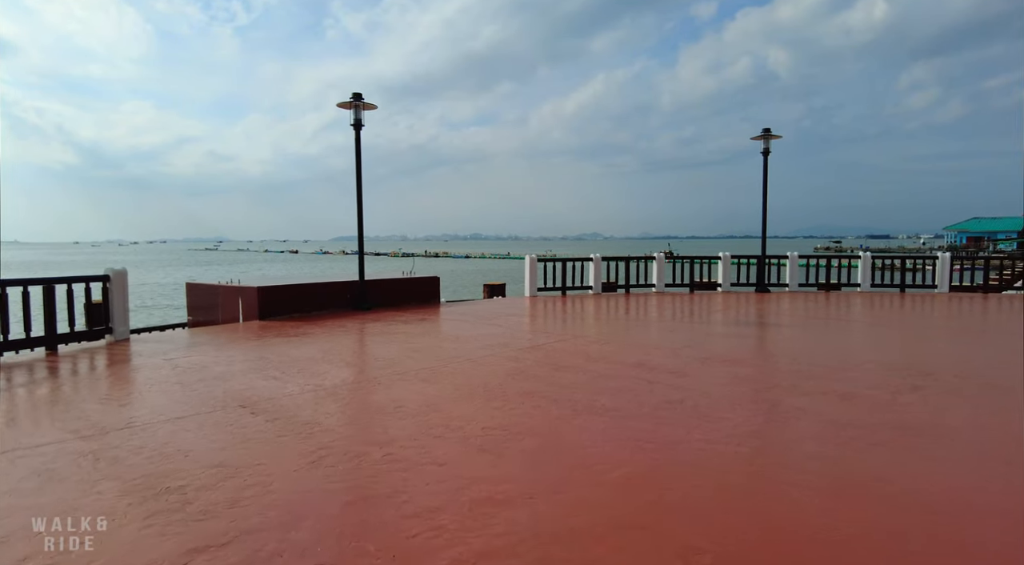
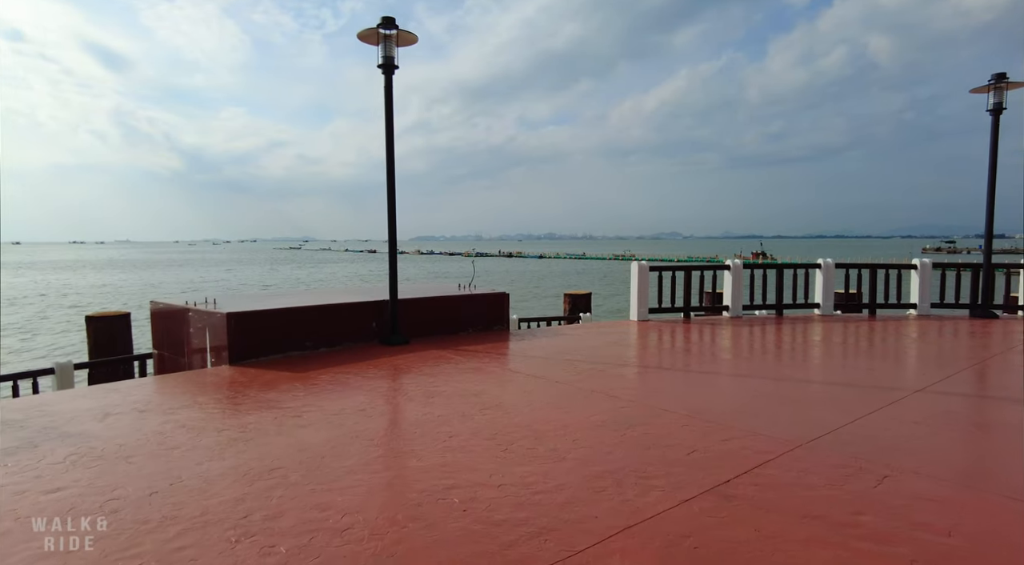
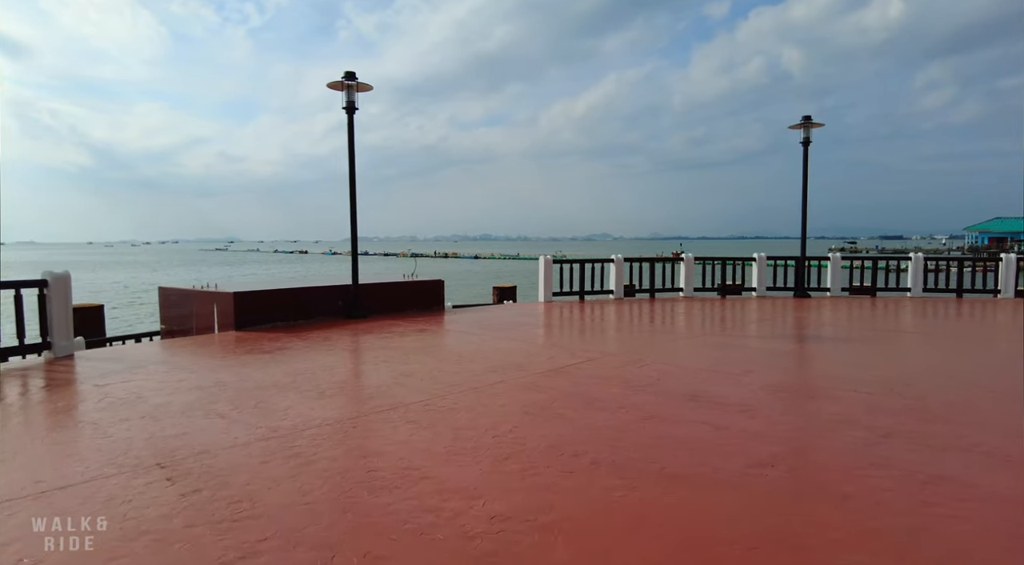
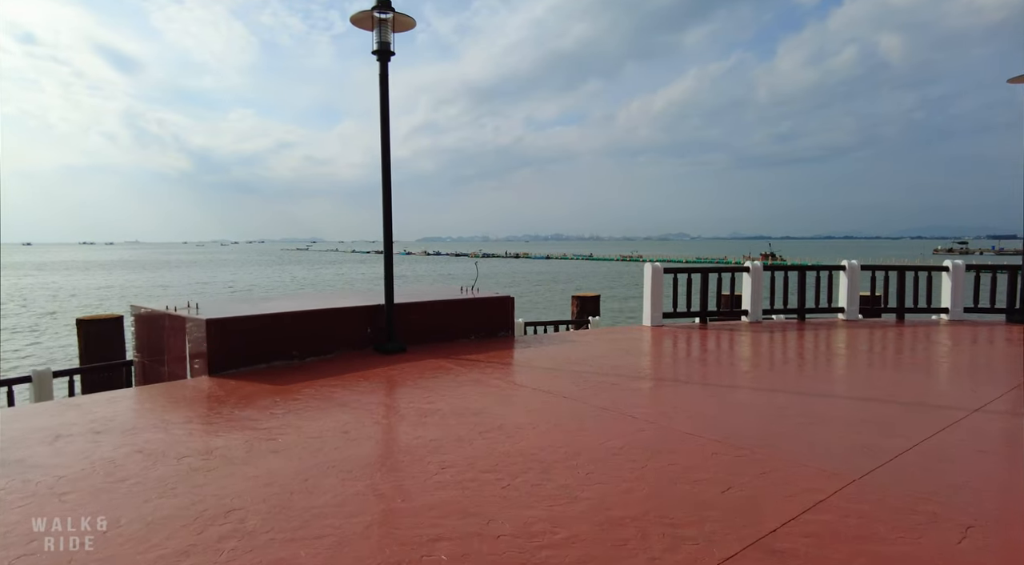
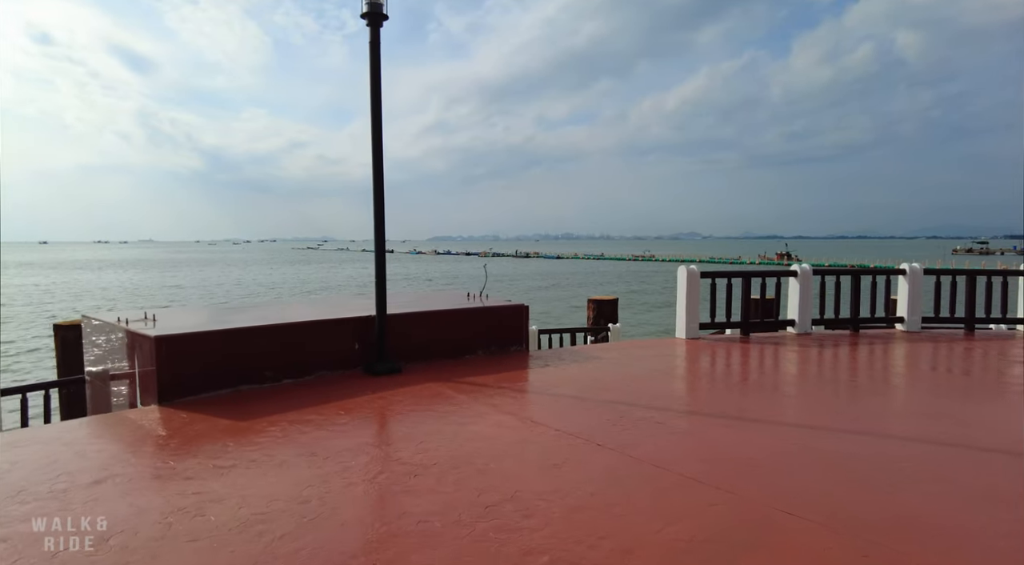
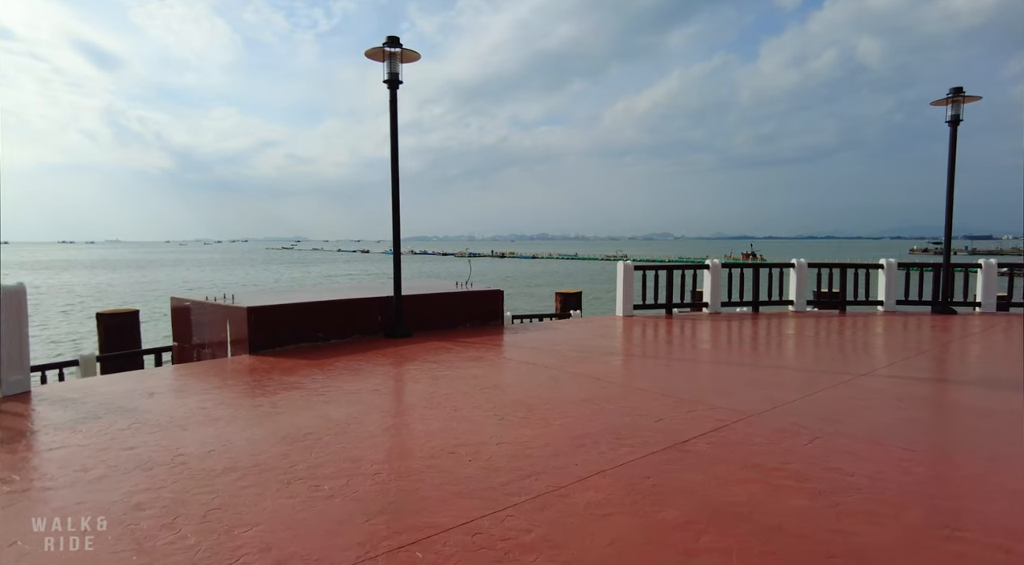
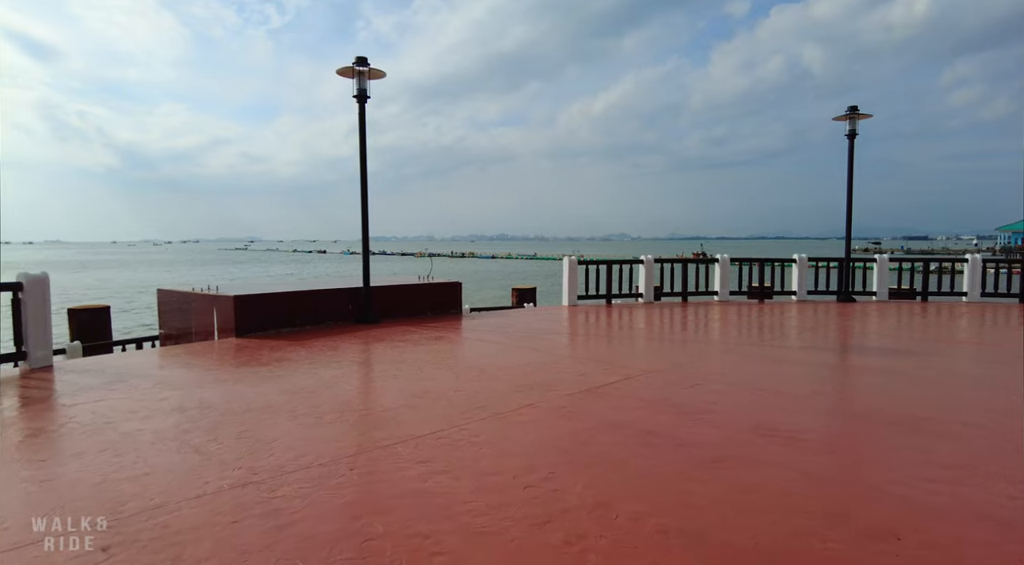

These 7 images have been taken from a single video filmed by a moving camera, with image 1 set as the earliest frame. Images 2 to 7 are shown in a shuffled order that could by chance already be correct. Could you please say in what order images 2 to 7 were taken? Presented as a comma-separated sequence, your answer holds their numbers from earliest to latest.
3, 7, 6, 2, 4, 5
